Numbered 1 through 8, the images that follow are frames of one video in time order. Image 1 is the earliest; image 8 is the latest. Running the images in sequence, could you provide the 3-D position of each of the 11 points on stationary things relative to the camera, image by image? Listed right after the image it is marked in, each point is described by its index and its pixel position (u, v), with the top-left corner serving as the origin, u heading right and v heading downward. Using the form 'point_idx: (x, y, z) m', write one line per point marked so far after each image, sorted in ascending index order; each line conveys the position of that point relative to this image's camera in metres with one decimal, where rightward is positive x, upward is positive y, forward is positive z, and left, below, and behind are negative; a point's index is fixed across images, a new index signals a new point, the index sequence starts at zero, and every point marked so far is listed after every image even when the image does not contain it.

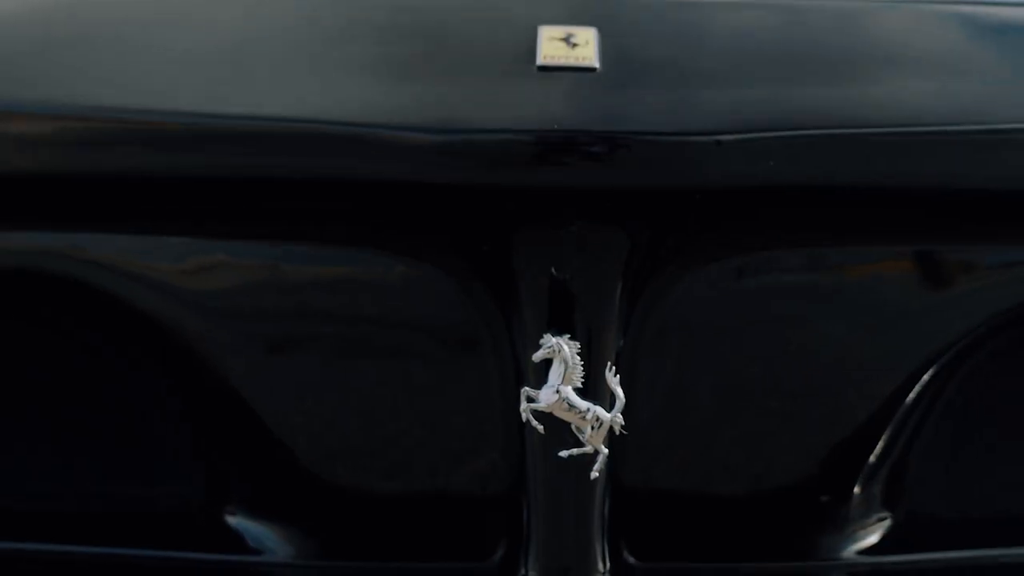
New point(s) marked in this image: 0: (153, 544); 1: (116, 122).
0: (-0.2, -0.2, +0.7) m
1: (-0.2, +0.1, +0.6) m
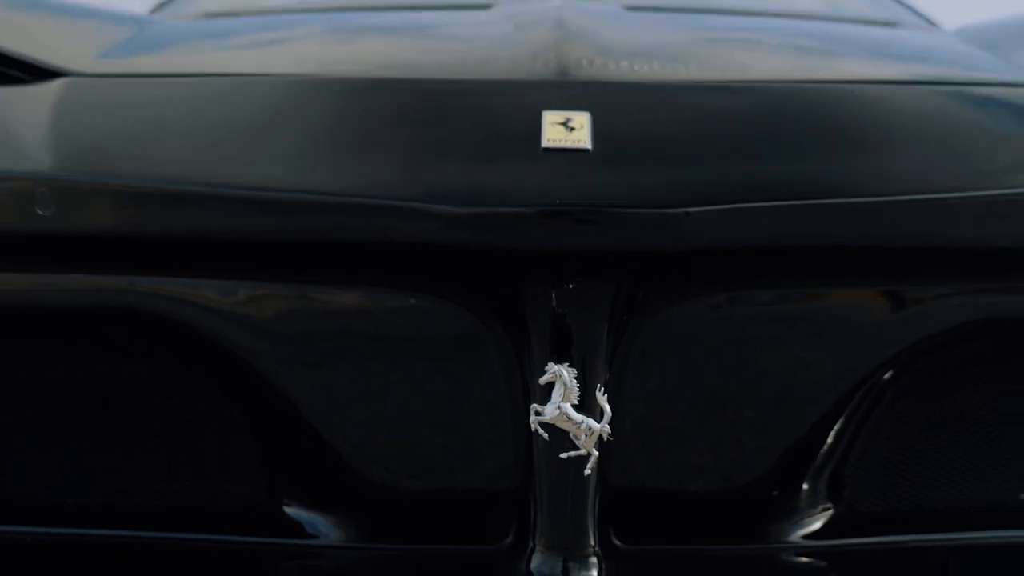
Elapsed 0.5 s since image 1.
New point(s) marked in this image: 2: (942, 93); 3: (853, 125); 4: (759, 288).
0: (-0.2, -0.2, +0.9) m
1: (-0.2, +0.1, +0.8) m
2: (+0.4, +0.2, +0.9) m
3: (+0.3, +0.1, +0.8) m
4: (+0.2, 0.0, +0.8) m
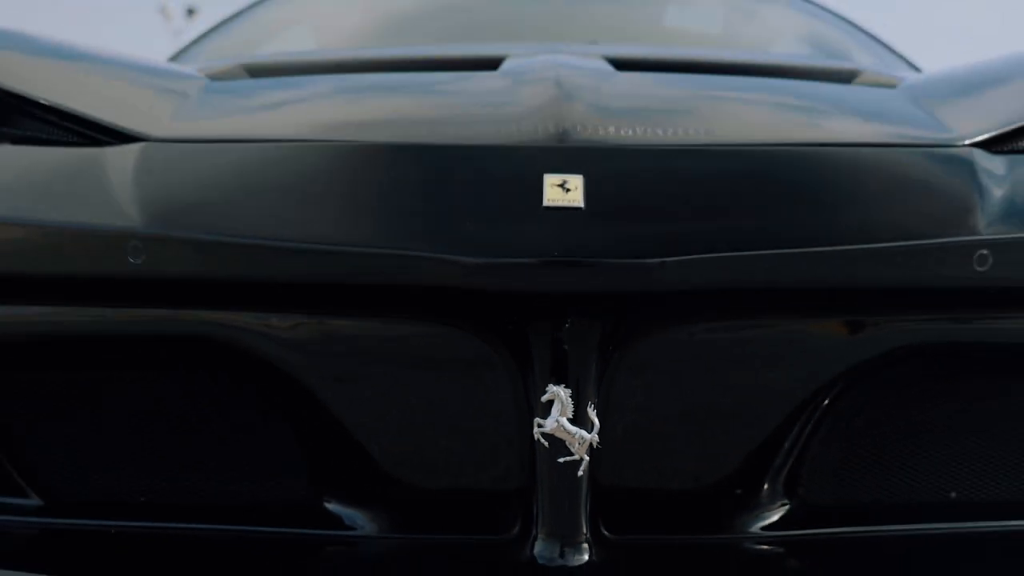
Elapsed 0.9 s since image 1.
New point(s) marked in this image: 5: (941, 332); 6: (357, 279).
0: (-0.2, -0.2, +1.0) m
1: (-0.2, 0.0, +0.9) m
2: (+0.4, +0.1, +1.0) m
3: (+0.3, +0.1, +1.0) m
4: (+0.2, 0.0, +1.0) m
5: (+0.4, 0.0, +1.0) m
6: (-0.1, 0.0, +0.9) m
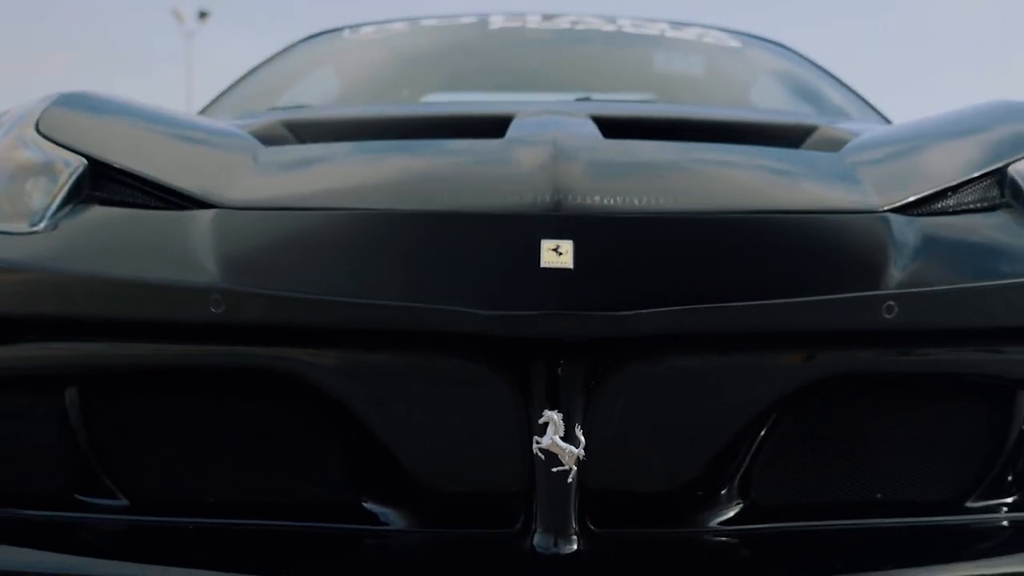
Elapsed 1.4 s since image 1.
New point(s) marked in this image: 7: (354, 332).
0: (-0.2, -0.3, +1.3) m
1: (-0.2, 0.0, +1.2) m
2: (+0.4, +0.1, +1.3) m
3: (+0.3, 0.0, +1.2) m
4: (+0.2, -0.1, +1.2) m
5: (+0.4, -0.1, +1.2) m
6: (-0.1, 0.0, +1.2) m
7: (-0.2, 0.0, +1.2) m
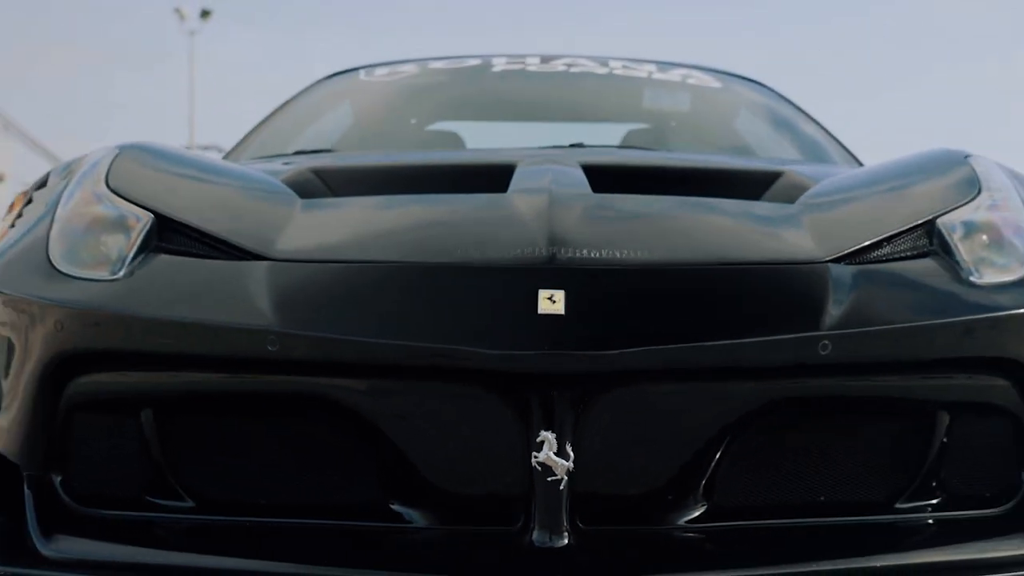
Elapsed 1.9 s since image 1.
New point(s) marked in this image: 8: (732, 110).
0: (-0.2, -0.3, +1.5) m
1: (-0.2, -0.1, +1.4) m
2: (+0.4, 0.0, +1.5) m
3: (+0.3, 0.0, +1.5) m
4: (+0.2, -0.1, +1.5) m
5: (+0.4, -0.1, +1.5) m
6: (-0.1, -0.1, +1.4) m
7: (-0.2, -0.1, +1.4) m
8: (+0.6, +0.5, +2.9) m
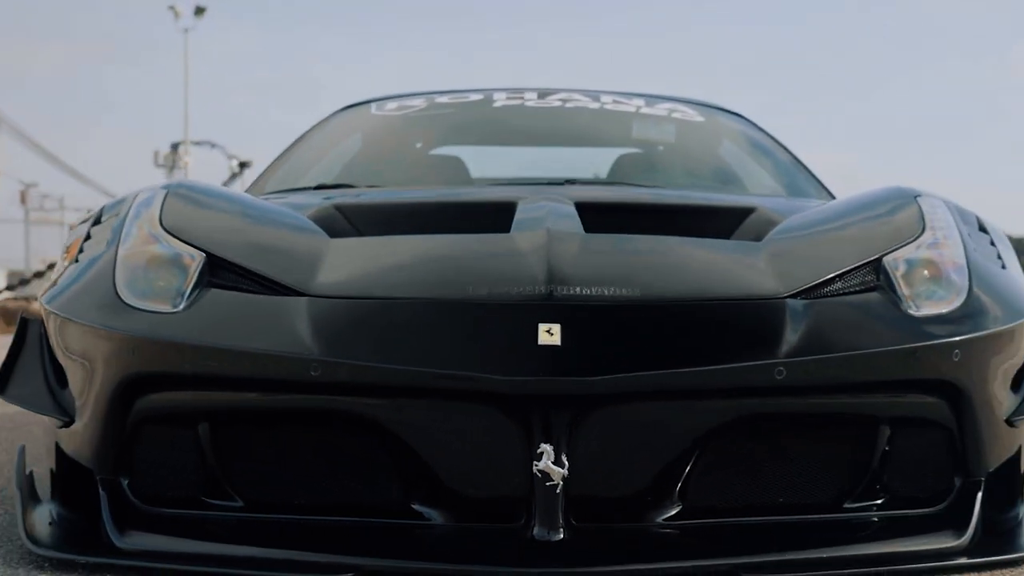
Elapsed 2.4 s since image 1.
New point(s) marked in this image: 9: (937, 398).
0: (-0.2, -0.4, +1.8) m
1: (-0.2, -0.1, +1.7) m
2: (+0.4, 0.0, +1.8) m
3: (+0.3, -0.1, +1.7) m
4: (+0.2, -0.2, +1.7) m
5: (+0.4, -0.2, +1.7) m
6: (-0.1, -0.2, +1.7) m
7: (-0.2, -0.2, +1.7) m
8: (+0.6, +0.4, +3.2) m
9: (+0.7, -0.2, +1.8) m
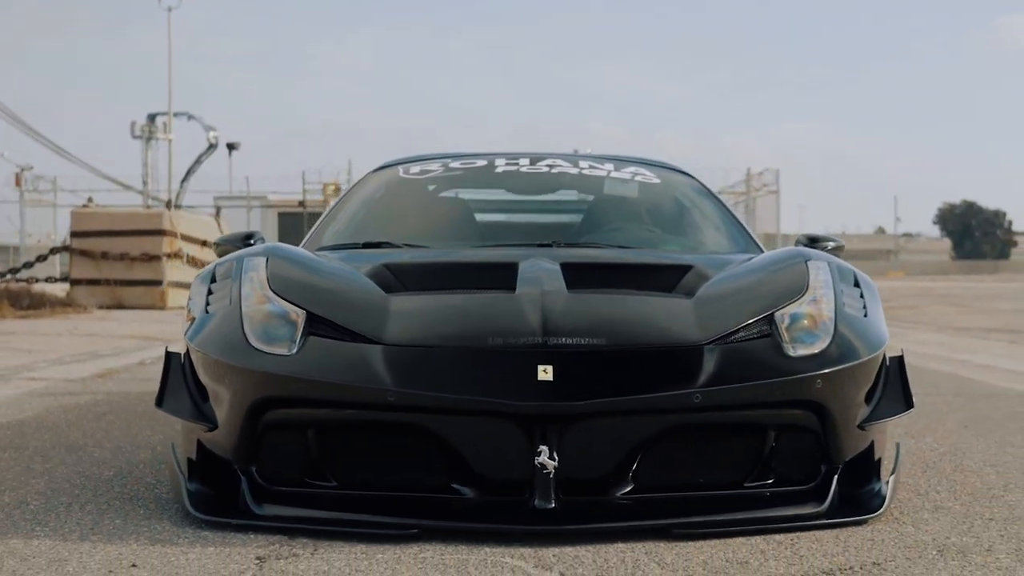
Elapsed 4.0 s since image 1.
0: (-0.2, -0.5, +2.6) m
1: (-0.2, -0.2, +2.5) m
2: (+0.4, -0.1, +2.6) m
3: (+0.3, -0.2, +2.6) m
4: (+0.2, -0.3, +2.6) m
5: (+0.4, -0.3, +2.6) m
6: (-0.1, -0.3, +2.5) m
7: (-0.1, -0.3, +2.5) m
8: (+0.6, +0.3, +4.0) m
9: (+0.7, -0.3, +2.7) m
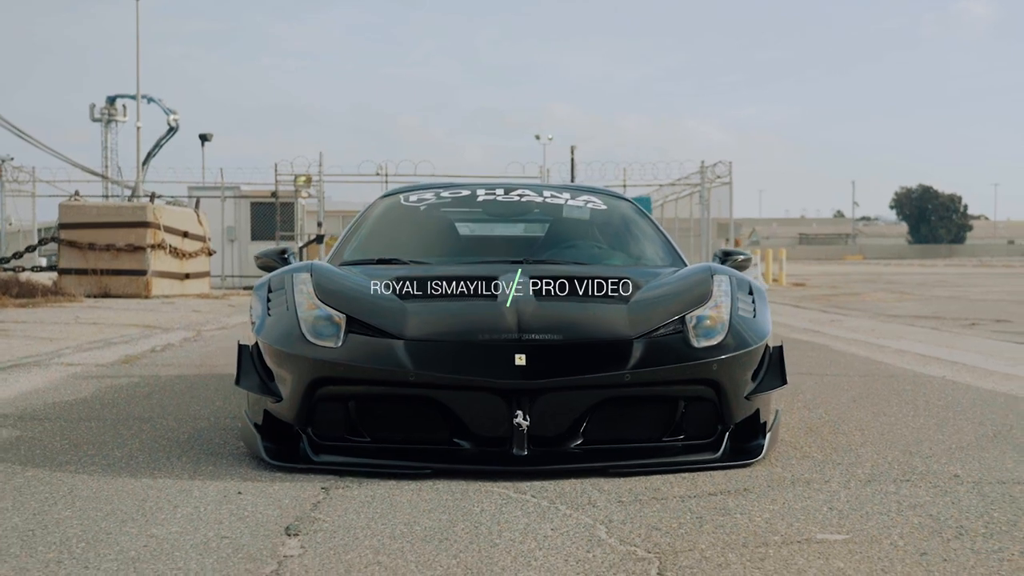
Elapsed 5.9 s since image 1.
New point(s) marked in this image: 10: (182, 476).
0: (-0.3, -0.5, +3.6) m
1: (-0.2, -0.3, +3.5) m
2: (+0.3, -0.2, +3.7) m
3: (+0.3, -0.2, +3.6) m
4: (+0.2, -0.3, +3.6) m
5: (+0.4, -0.4, +3.6) m
6: (-0.2, -0.3, +3.5) m
7: (-0.2, -0.3, +3.6) m
8: (+0.5, +0.3, +5.1) m
9: (+0.7, -0.3, +3.7) m
10: (-1.1, -0.6, +3.5) m
